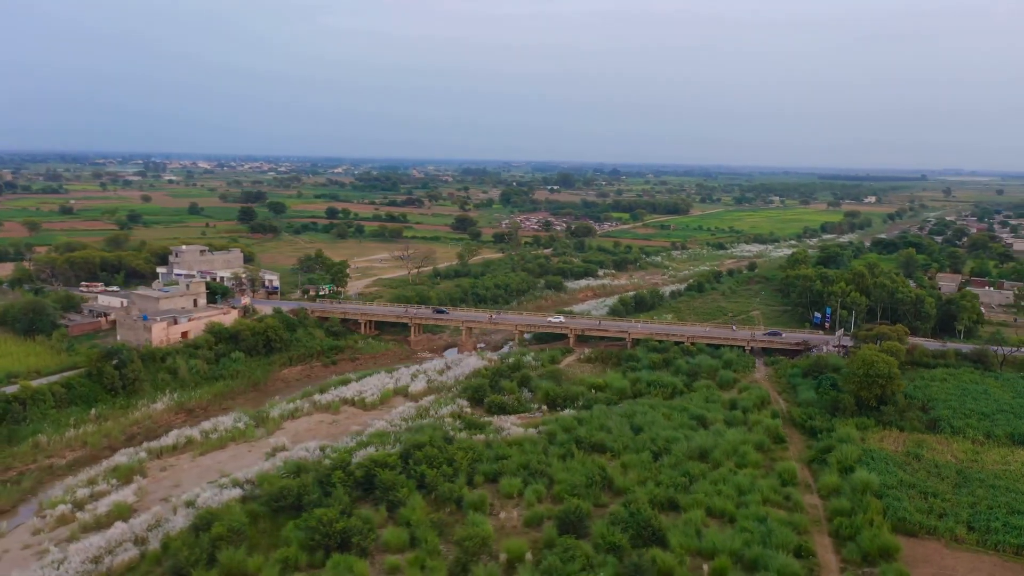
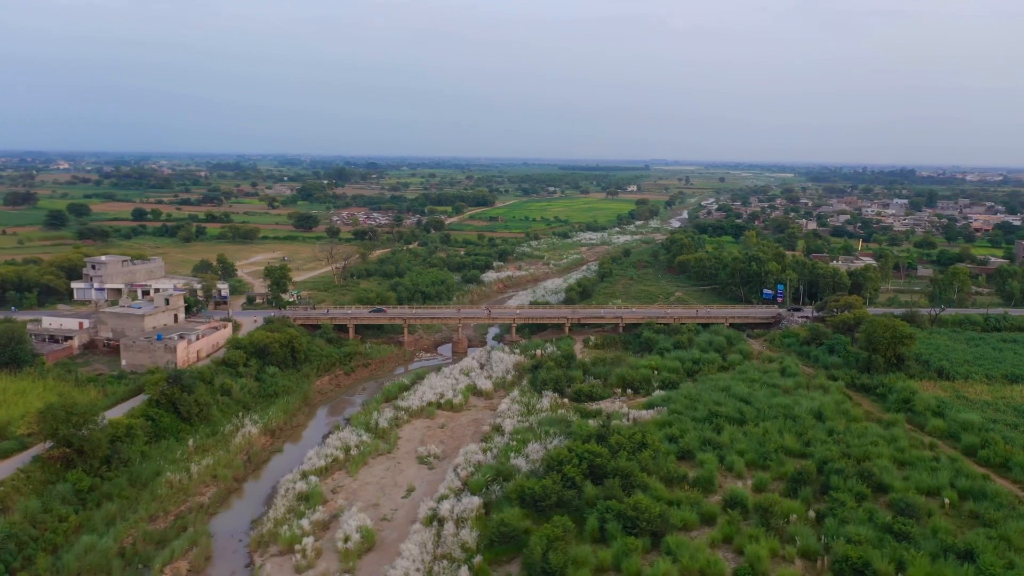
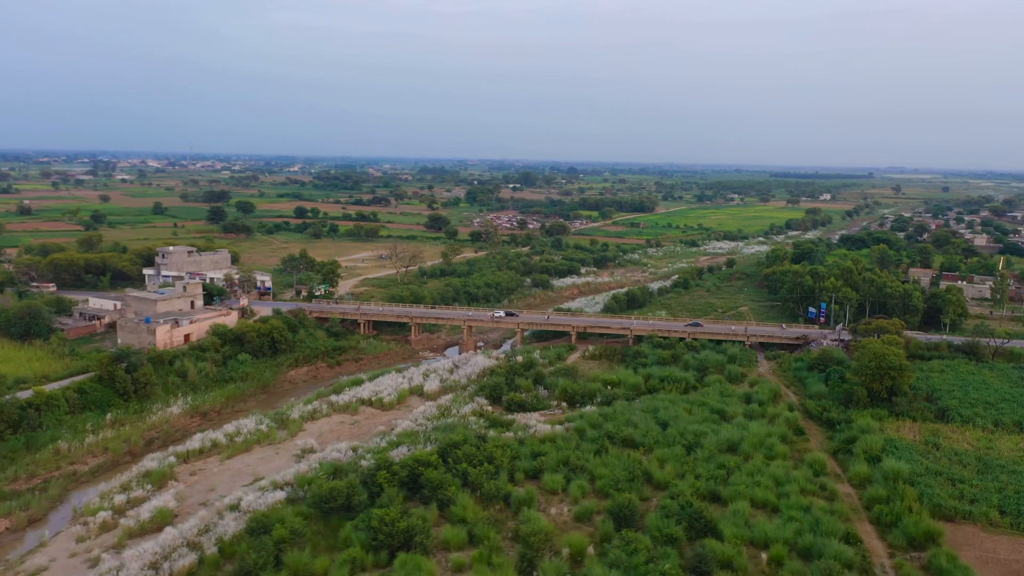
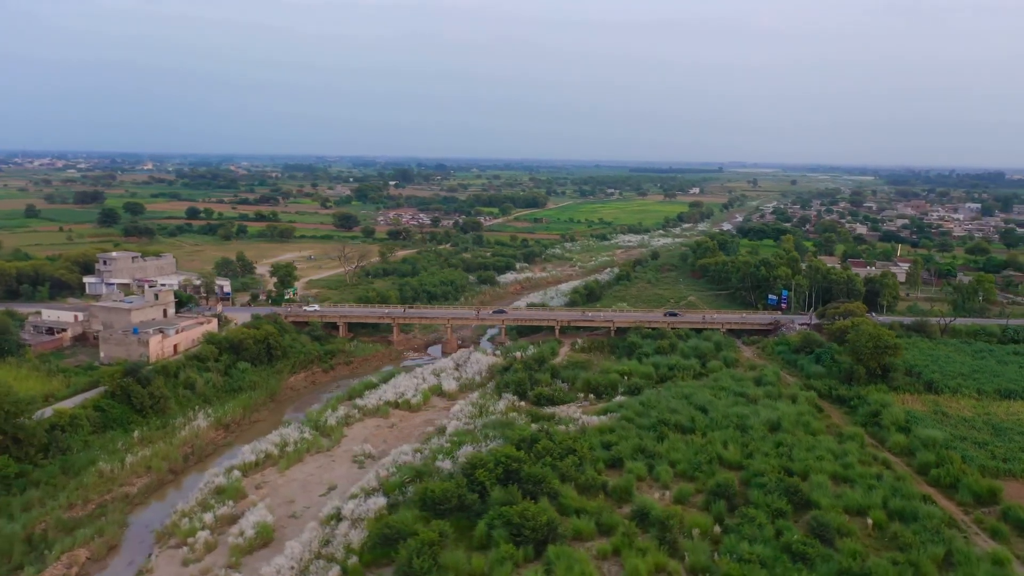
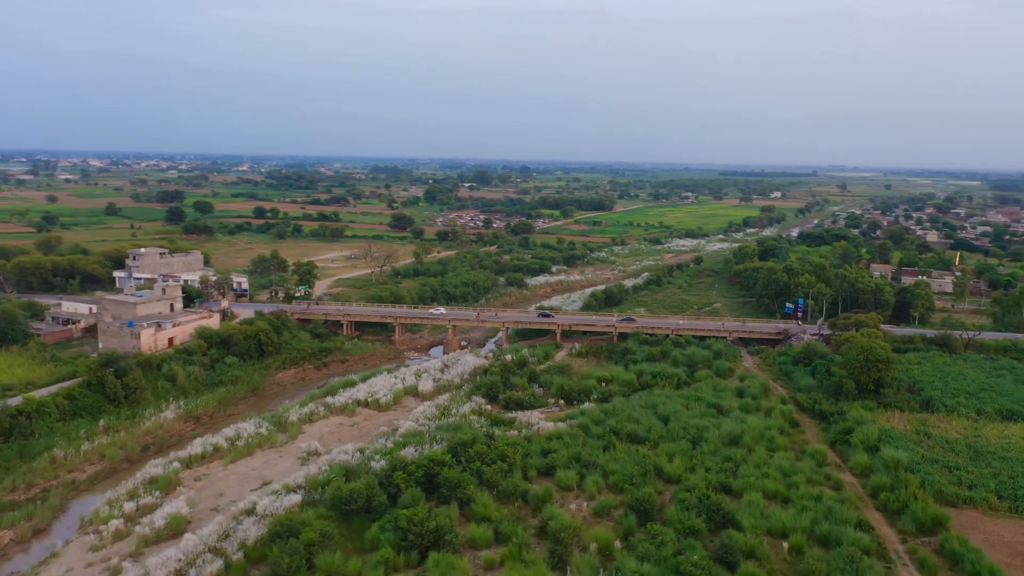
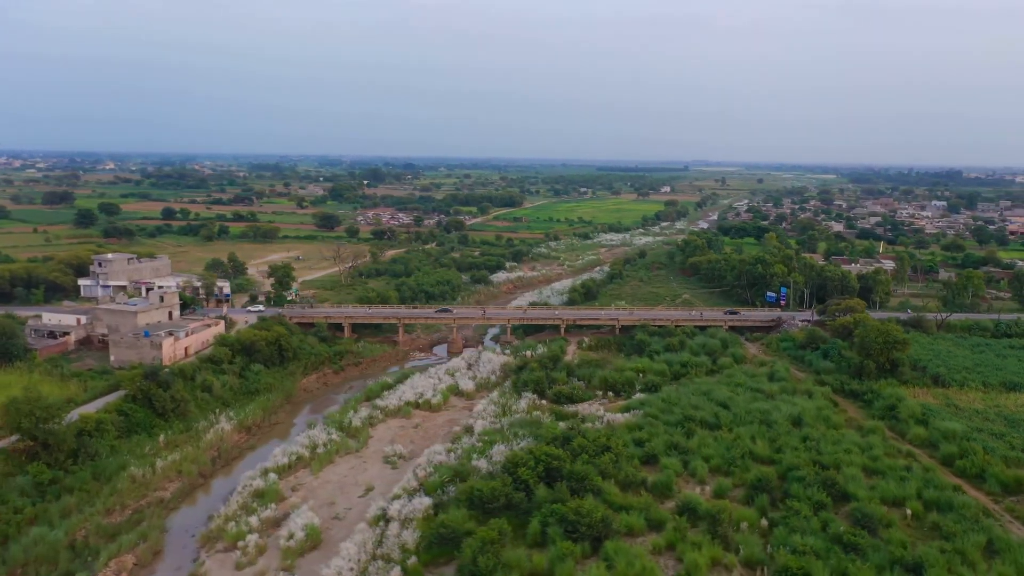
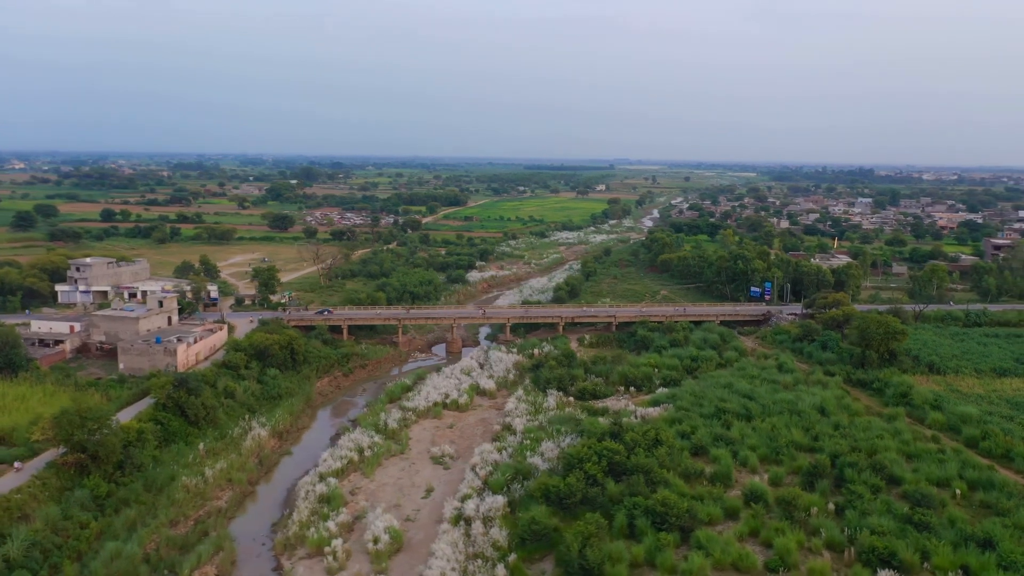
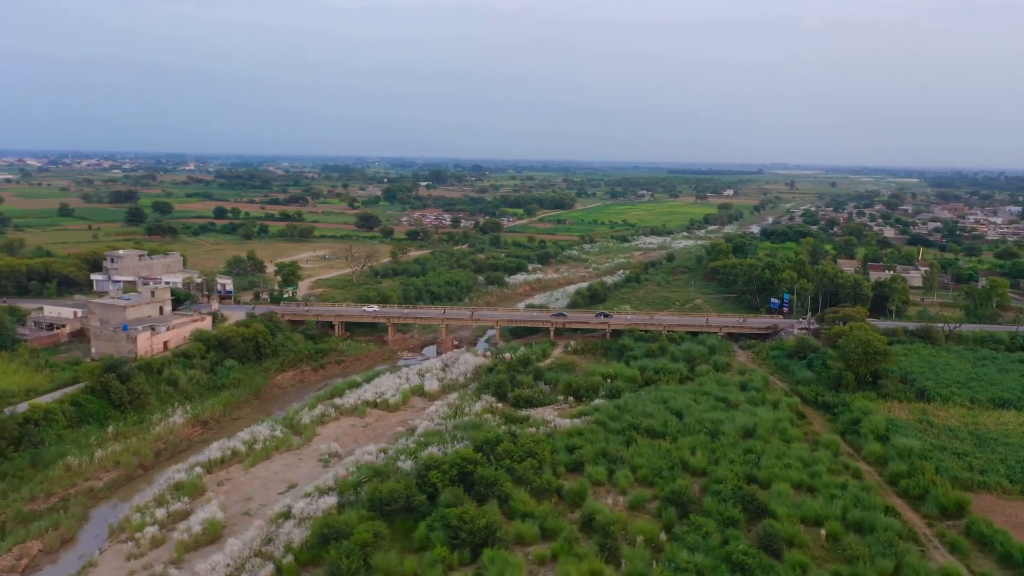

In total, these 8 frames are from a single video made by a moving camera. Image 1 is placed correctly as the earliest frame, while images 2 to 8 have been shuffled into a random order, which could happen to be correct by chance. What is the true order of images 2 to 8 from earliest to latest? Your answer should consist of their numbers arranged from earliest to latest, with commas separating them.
3, 5, 8, 4, 6, 2, 7
